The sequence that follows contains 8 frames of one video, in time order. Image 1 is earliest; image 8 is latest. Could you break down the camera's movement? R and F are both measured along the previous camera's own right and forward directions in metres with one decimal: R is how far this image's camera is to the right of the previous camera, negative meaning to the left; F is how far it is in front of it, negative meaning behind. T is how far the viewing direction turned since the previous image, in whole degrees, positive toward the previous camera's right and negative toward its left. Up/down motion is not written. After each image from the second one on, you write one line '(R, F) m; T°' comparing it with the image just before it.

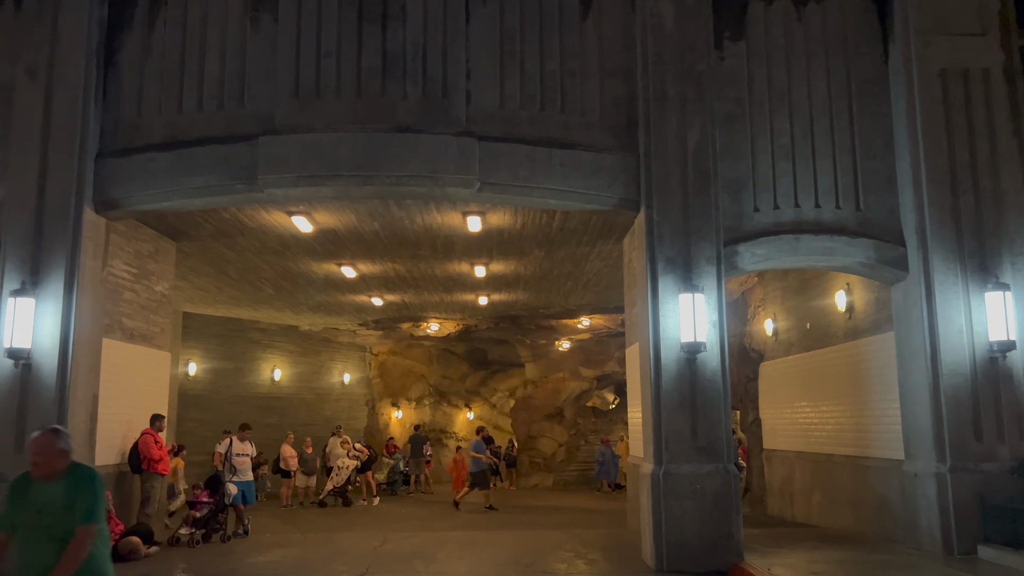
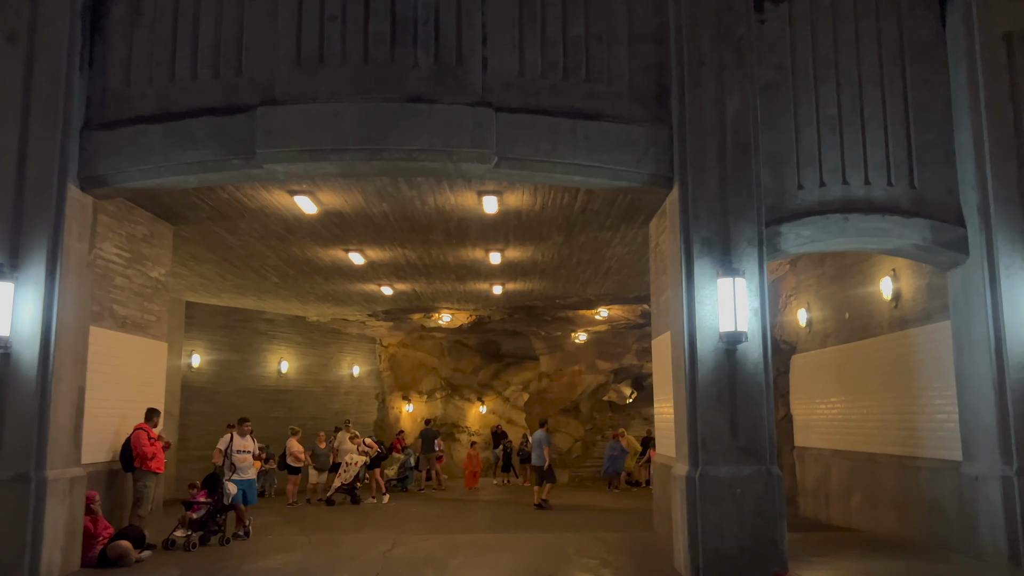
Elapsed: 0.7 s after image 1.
(-0.1, +0.7) m; -1°
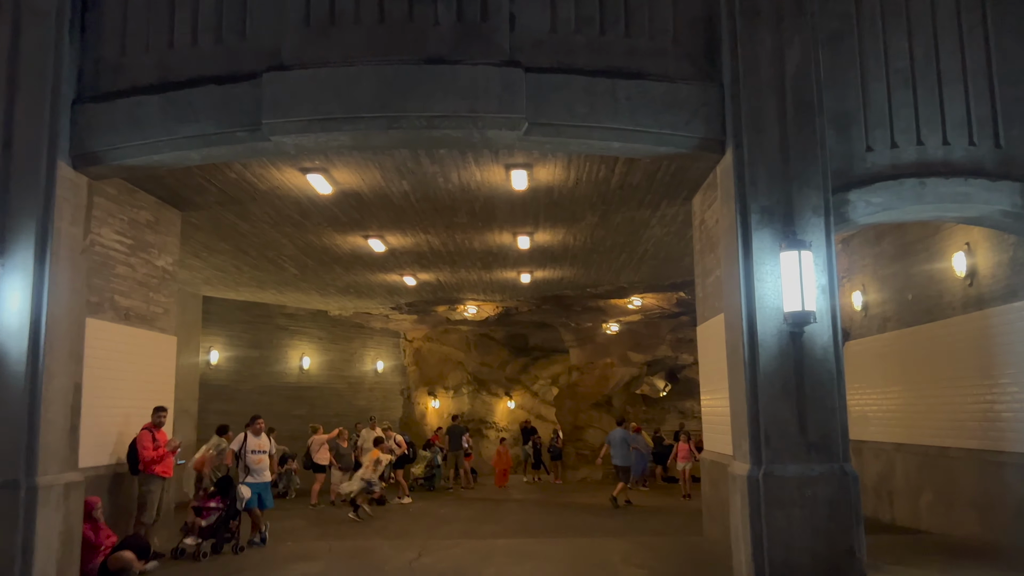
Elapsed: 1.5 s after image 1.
(-0.1, +0.8) m; -2°
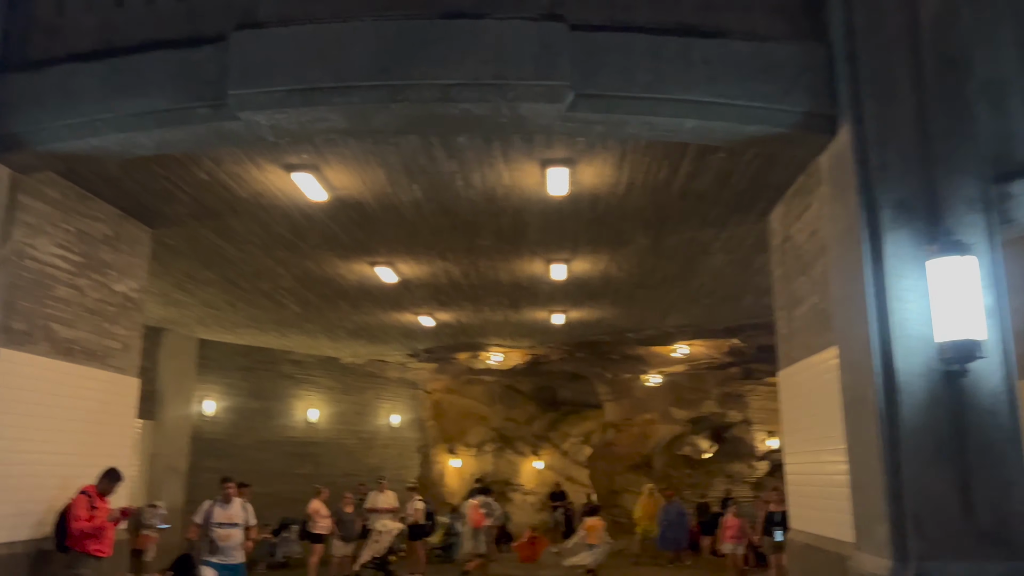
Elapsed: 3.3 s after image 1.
(-0.1, +1.8) m; -2°
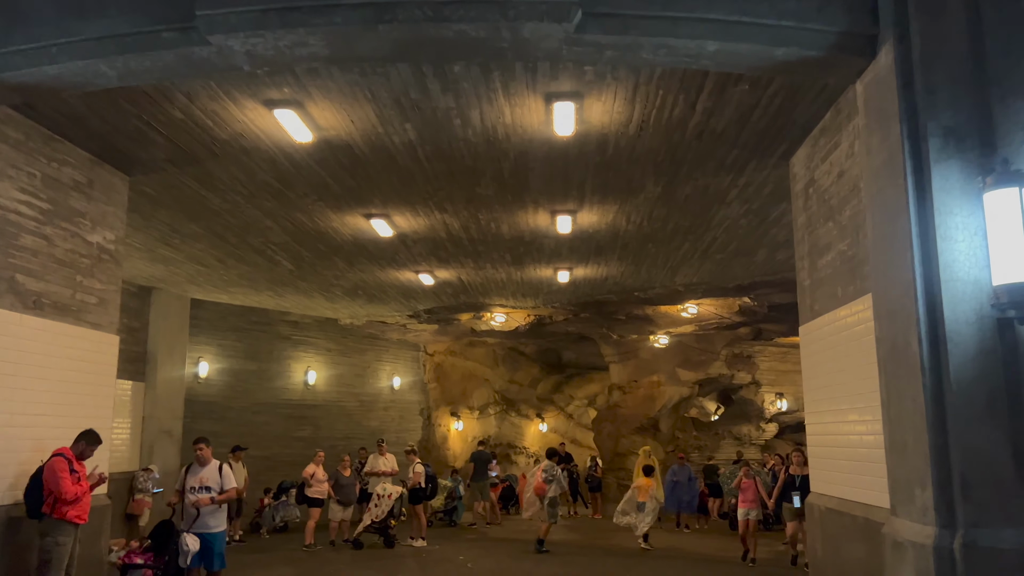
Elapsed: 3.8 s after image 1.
(0.0, +0.5) m; 0°
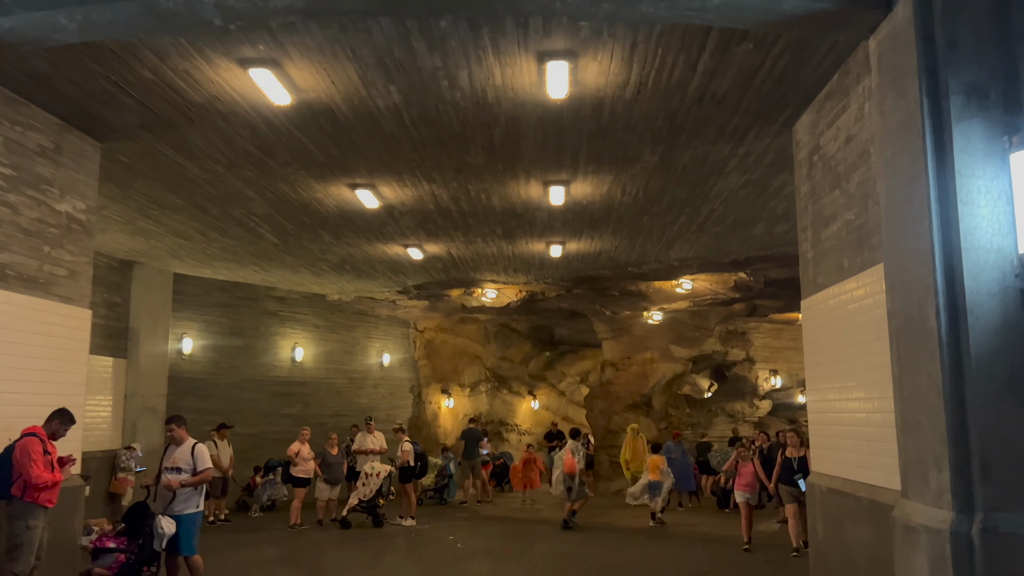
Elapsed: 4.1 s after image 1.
(0.0, +0.3) m; +1°
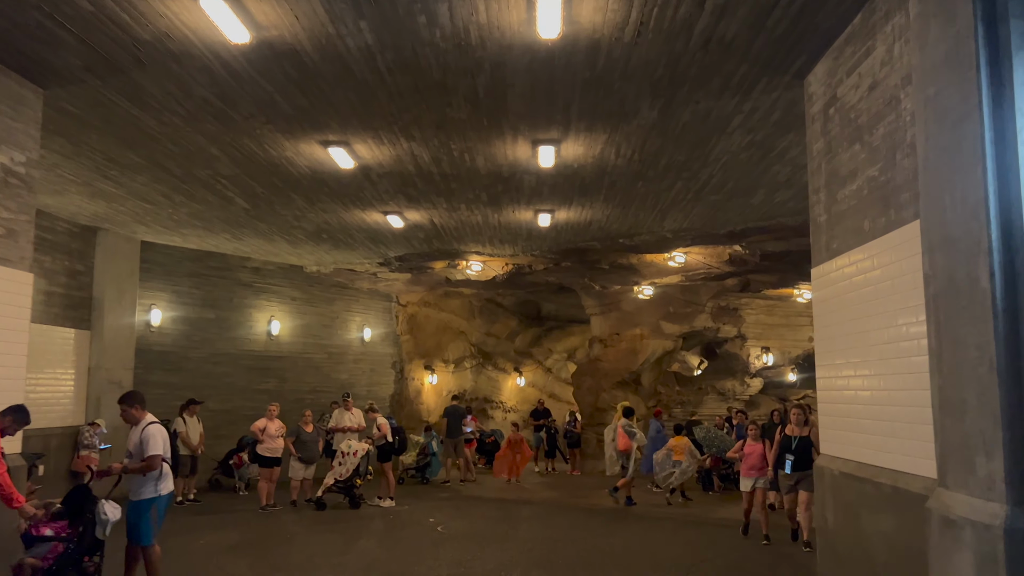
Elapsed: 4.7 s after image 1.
(0.0, +0.6) m; +1°
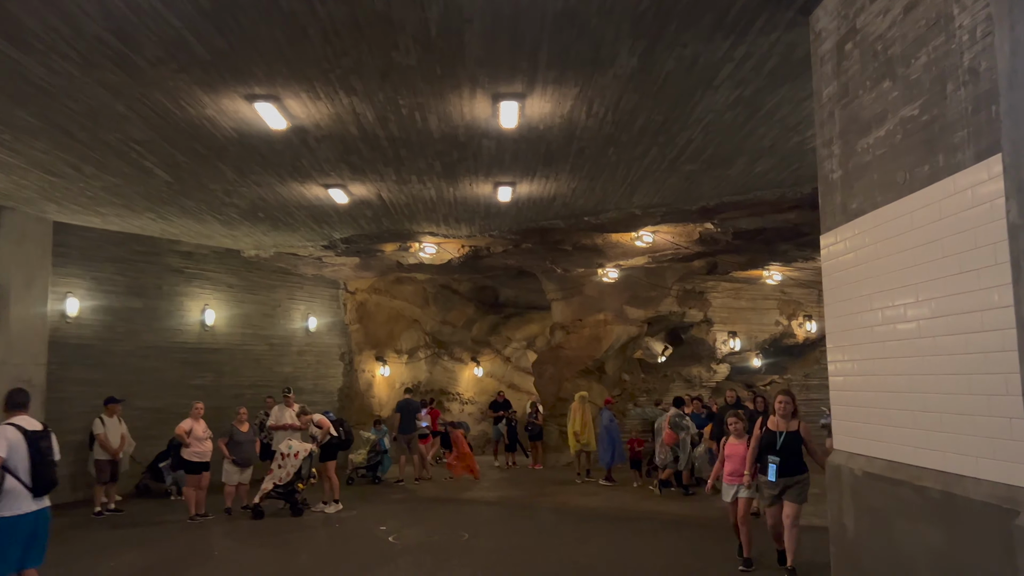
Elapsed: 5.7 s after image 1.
(0.0, +1.0) m; +3°
